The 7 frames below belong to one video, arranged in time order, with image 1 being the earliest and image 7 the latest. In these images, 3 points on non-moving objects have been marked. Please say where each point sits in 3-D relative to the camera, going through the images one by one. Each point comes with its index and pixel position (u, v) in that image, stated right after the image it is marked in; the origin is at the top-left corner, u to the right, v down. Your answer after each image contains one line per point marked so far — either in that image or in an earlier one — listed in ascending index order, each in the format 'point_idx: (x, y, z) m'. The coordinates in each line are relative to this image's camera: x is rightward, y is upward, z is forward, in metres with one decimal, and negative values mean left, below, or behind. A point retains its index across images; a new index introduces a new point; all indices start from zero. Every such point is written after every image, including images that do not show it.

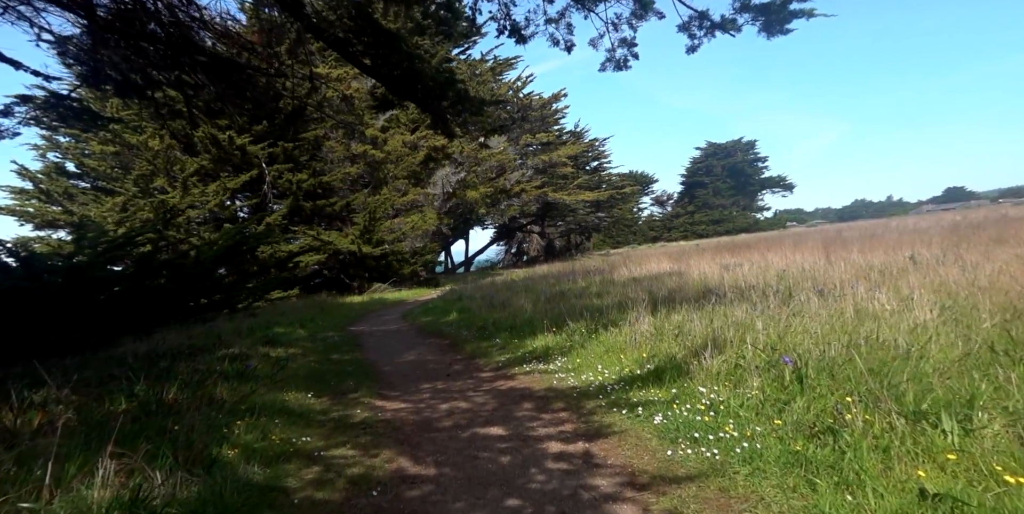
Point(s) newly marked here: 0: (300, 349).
0: (-3.4, -1.5, +9.8) m
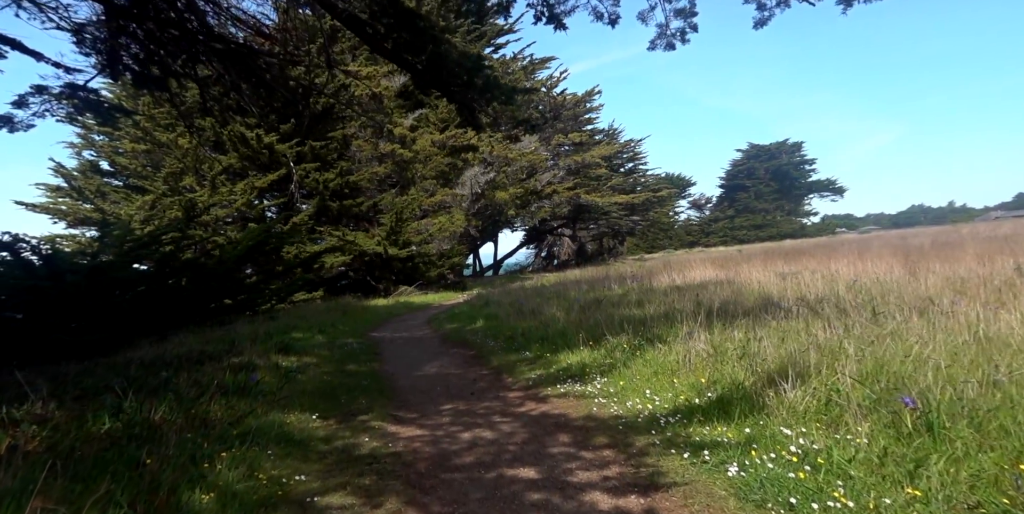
0: (-2.9, -1.5, +9.0) m
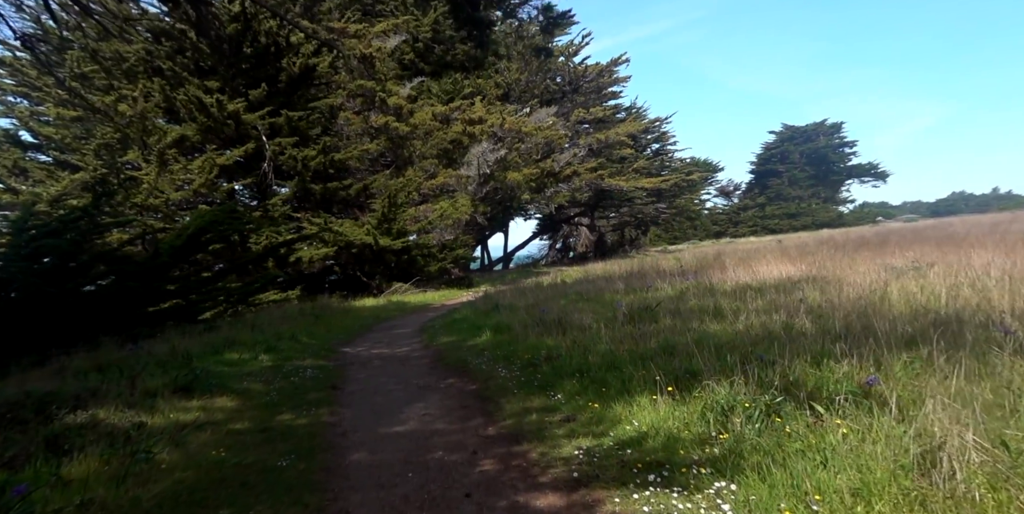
0: (-2.7, -1.4, +5.9) m
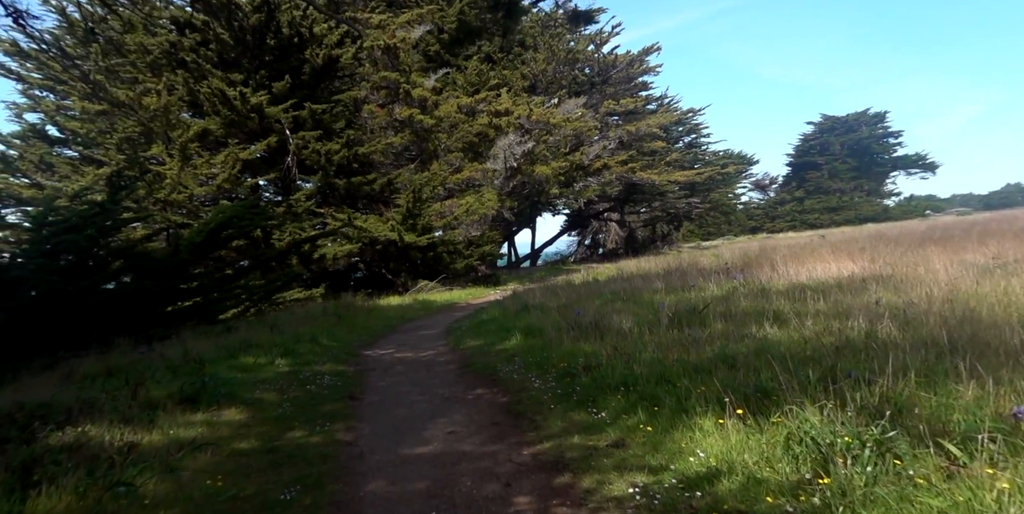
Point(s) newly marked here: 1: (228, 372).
0: (-2.4, -1.4, +5.4) m
1: (-3.4, -1.4, +7.3) m
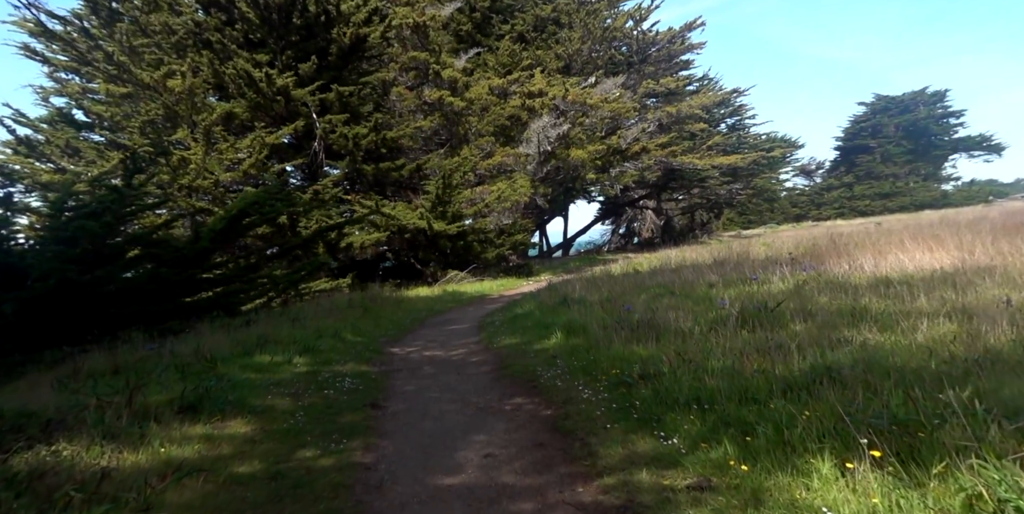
0: (-2.1, -1.3, +4.7) m
1: (-3.0, -1.2, +6.6) m
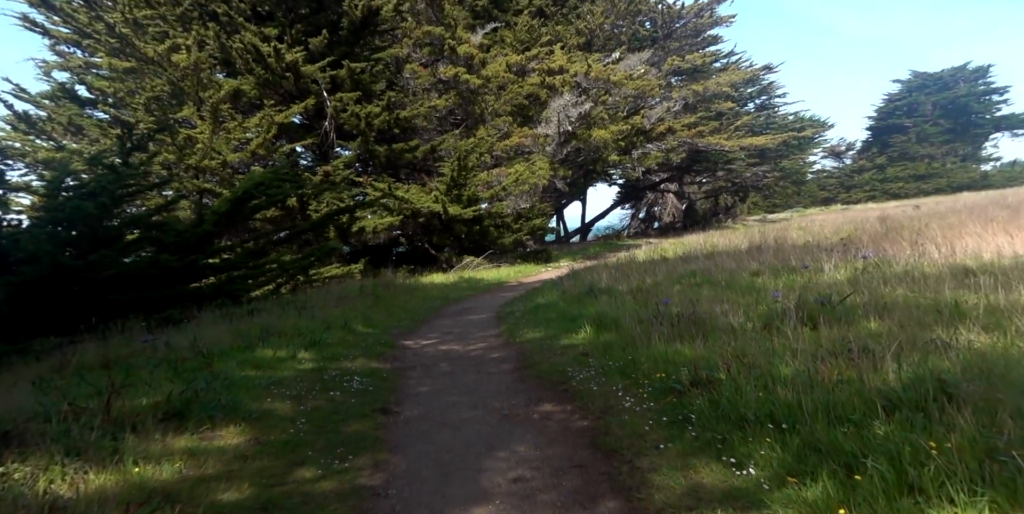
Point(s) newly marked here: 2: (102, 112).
0: (-1.9, -1.2, +4.0) m
1: (-2.7, -1.1, +6.0) m
2: (-10.3, +3.6, +15.7) m
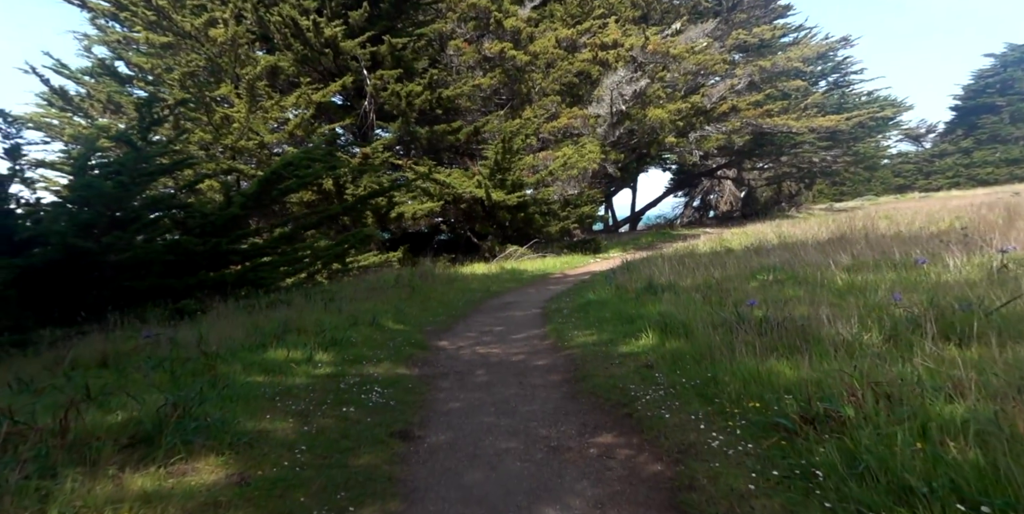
0: (-1.6, -1.2, +3.1) m
1: (-2.3, -1.0, +5.2) m
2: (-9.1, +4.0, +15.3) m
